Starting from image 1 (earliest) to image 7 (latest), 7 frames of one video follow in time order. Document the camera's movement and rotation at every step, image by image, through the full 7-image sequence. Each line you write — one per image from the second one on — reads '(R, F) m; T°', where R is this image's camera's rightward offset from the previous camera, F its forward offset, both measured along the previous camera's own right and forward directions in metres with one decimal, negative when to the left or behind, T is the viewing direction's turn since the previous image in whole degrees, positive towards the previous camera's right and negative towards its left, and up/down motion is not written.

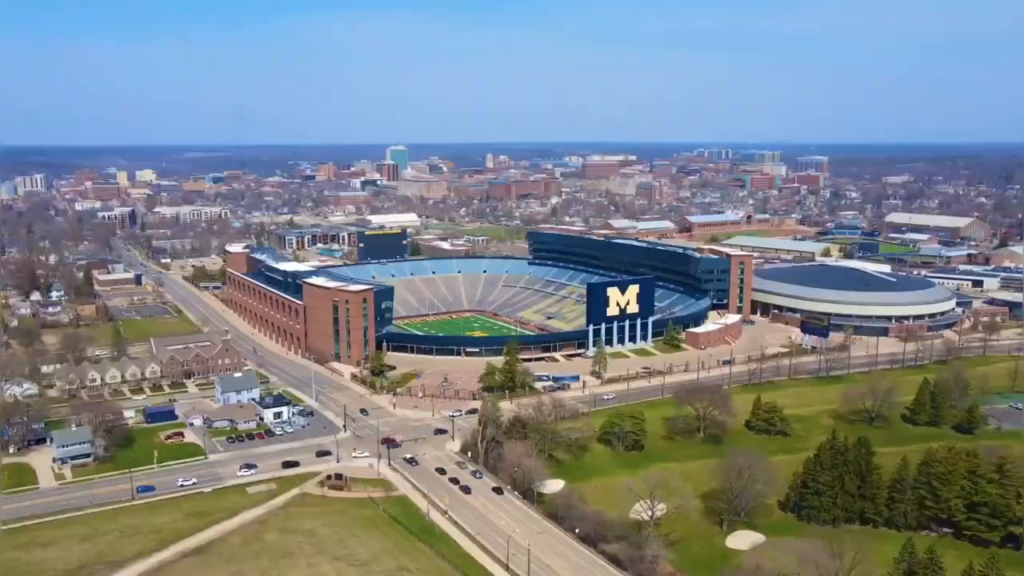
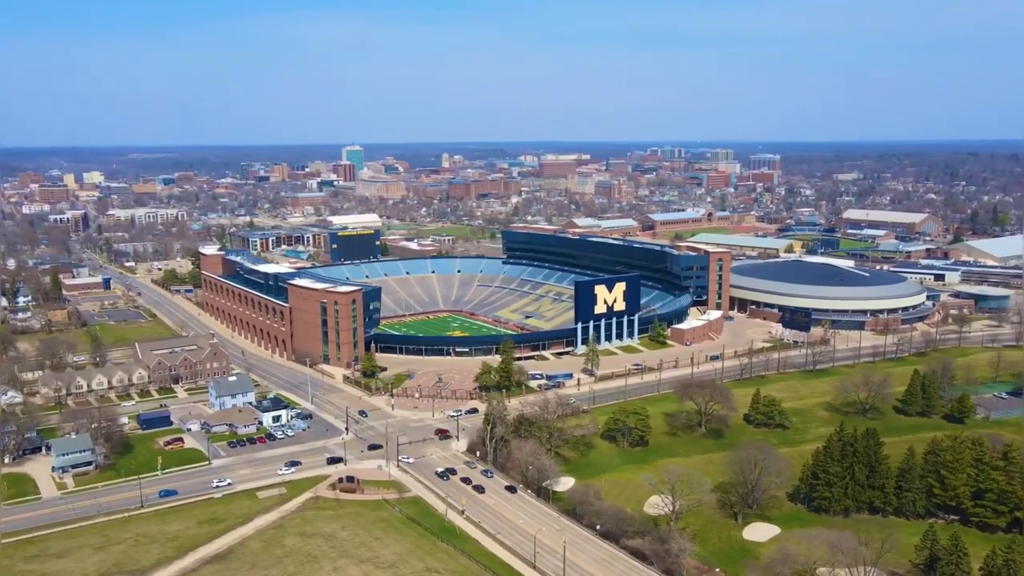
(-2.6, +0.1) m; +3°
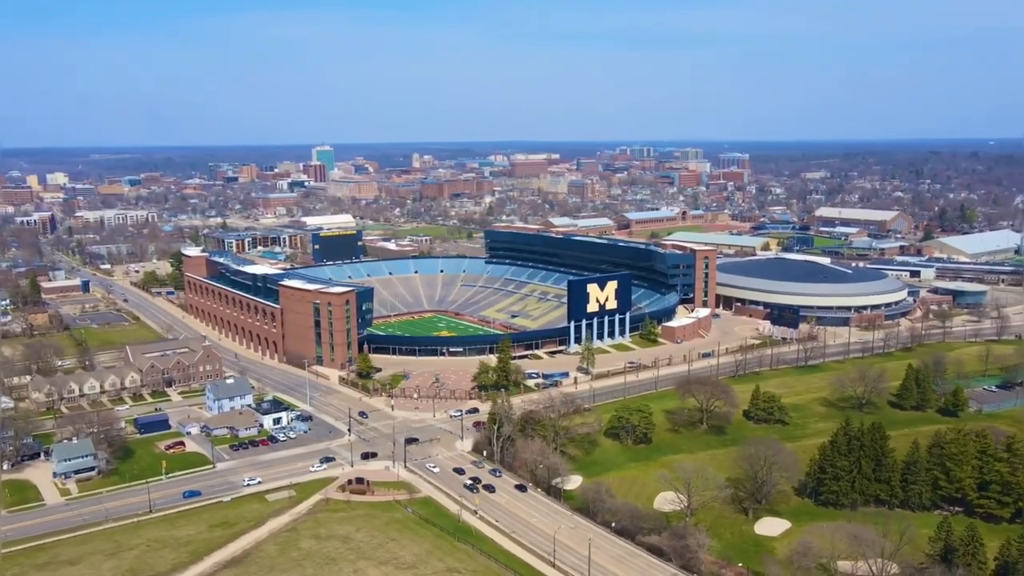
(-1.8, 0.0) m; +2°
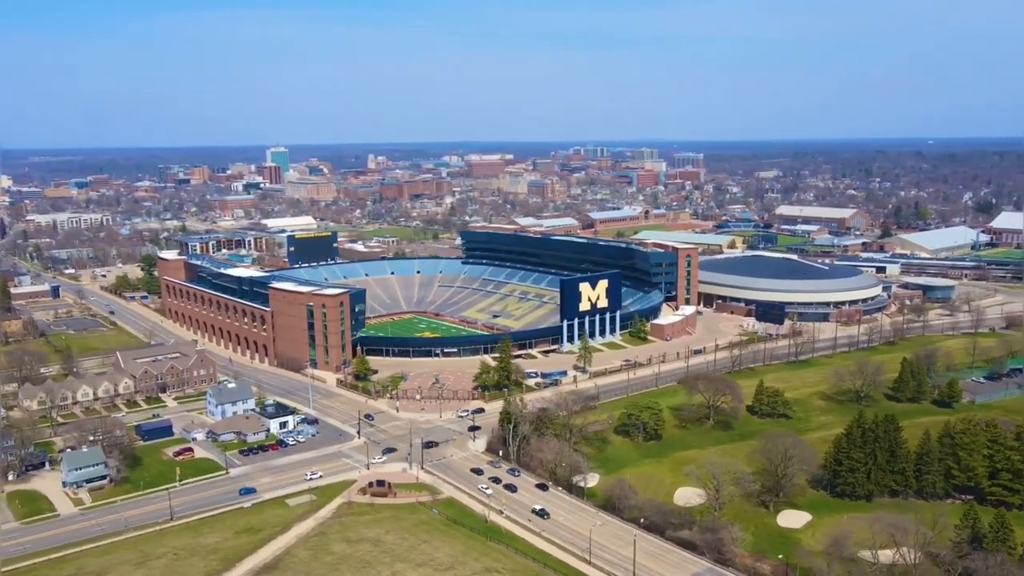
(-3.0, +0.1) m; +3°
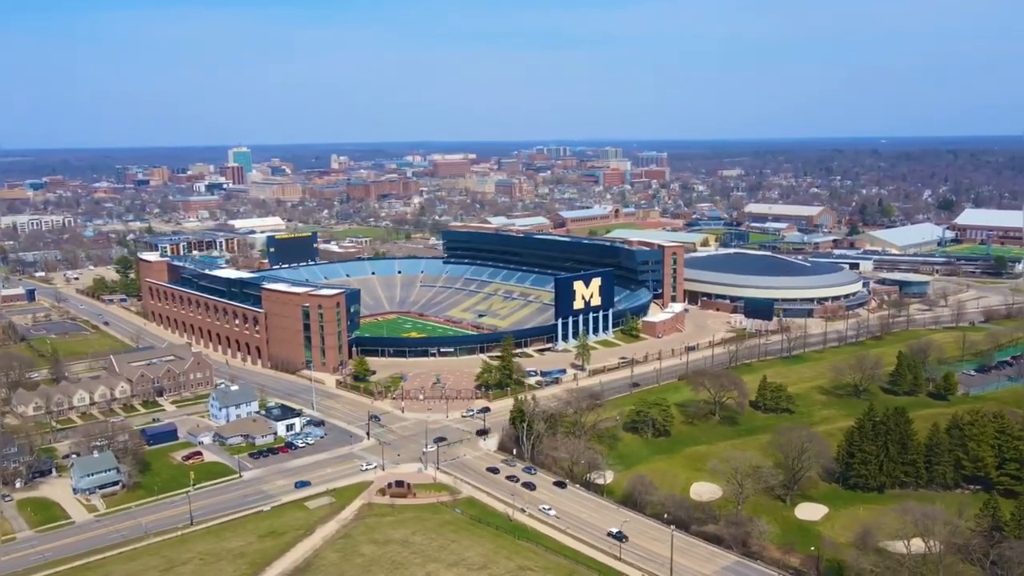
(-2.5, 0.0) m; +2°
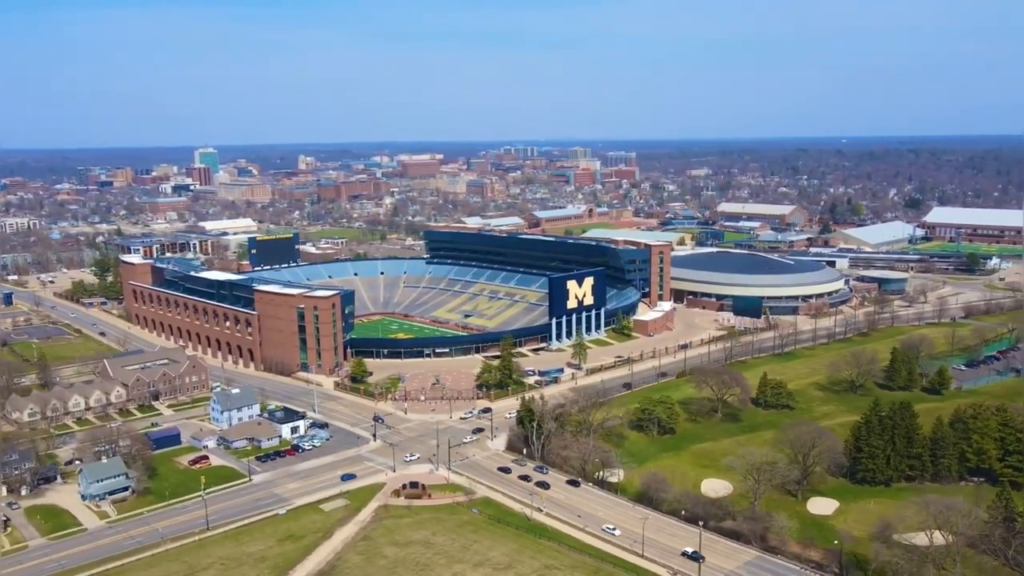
(-2.1, 0.0) m; +2°
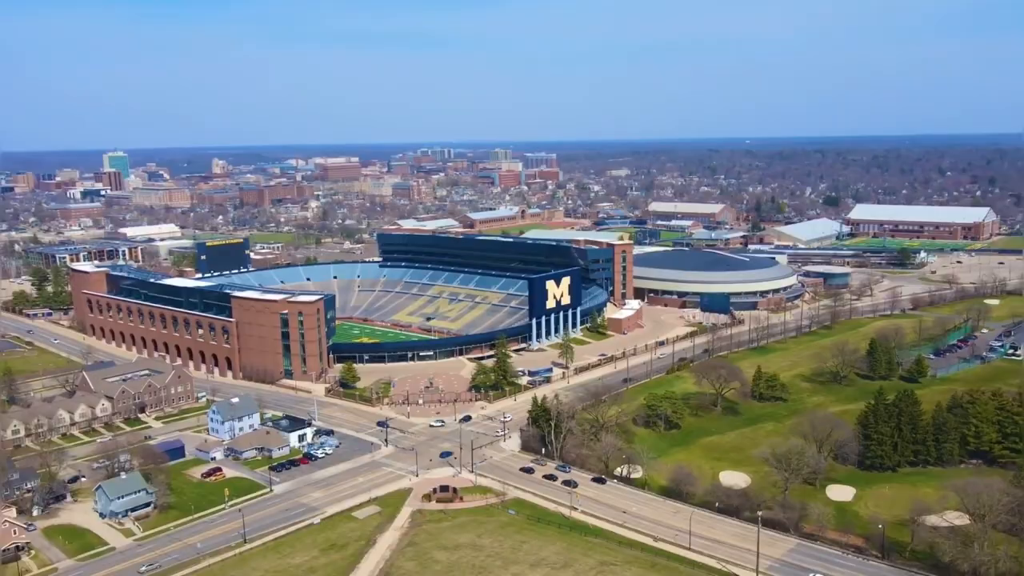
(-5.0, 0.0) m; +5°
